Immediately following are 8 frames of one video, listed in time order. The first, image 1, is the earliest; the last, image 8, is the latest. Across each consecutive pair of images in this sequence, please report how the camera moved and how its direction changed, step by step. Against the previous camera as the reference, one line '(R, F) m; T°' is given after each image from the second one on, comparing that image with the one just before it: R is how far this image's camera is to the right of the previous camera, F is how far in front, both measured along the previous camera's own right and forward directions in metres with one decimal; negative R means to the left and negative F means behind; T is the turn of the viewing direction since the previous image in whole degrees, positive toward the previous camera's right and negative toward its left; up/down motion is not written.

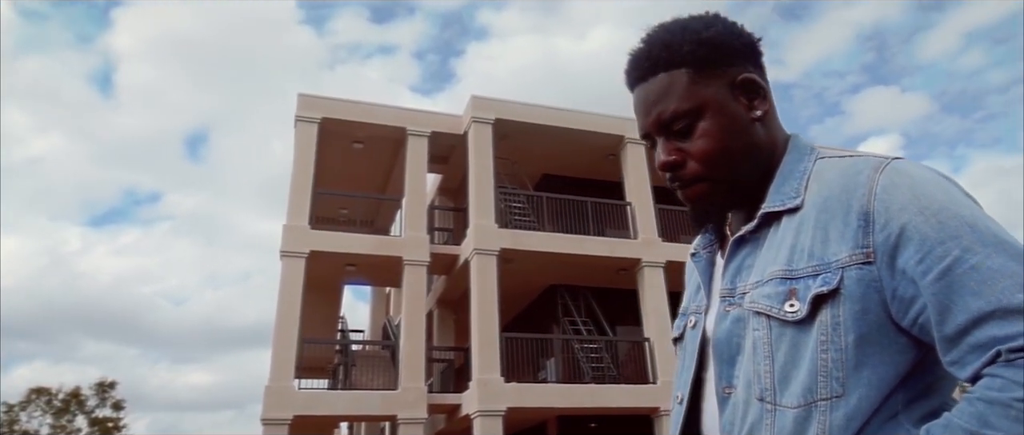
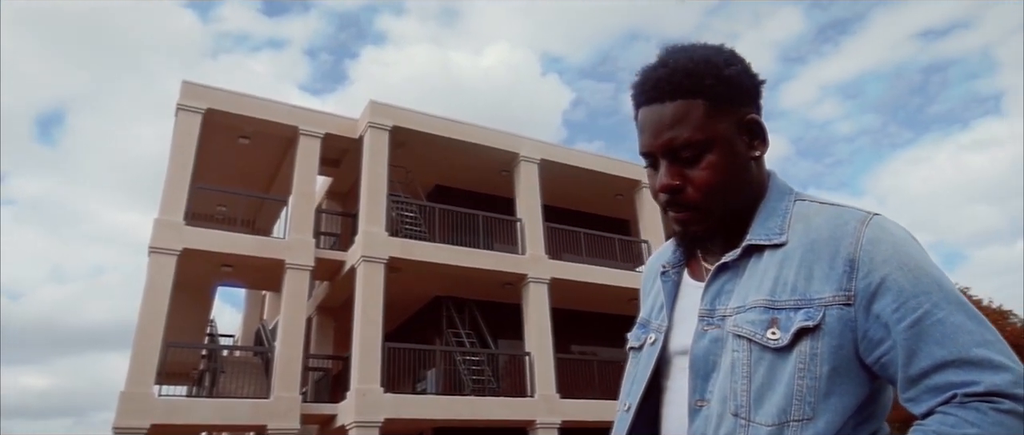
(+0.2, -0.2) m; -8°
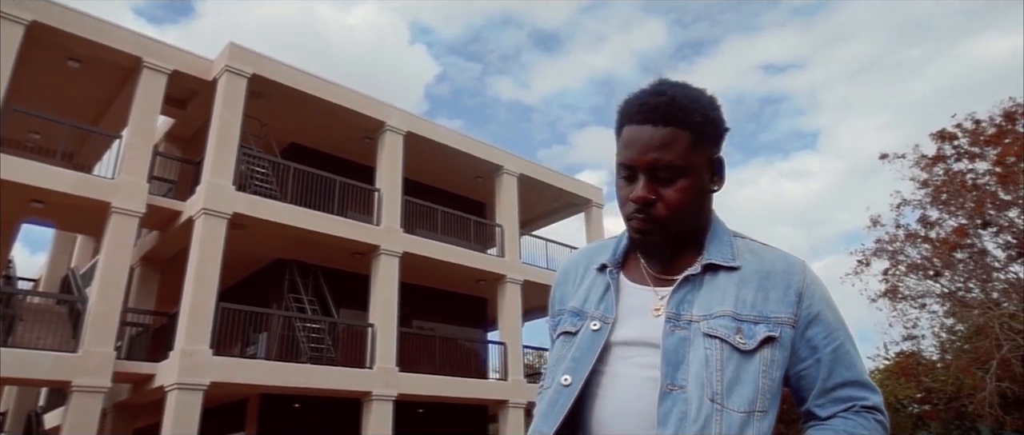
(-0.3, 0.0) m; +13°
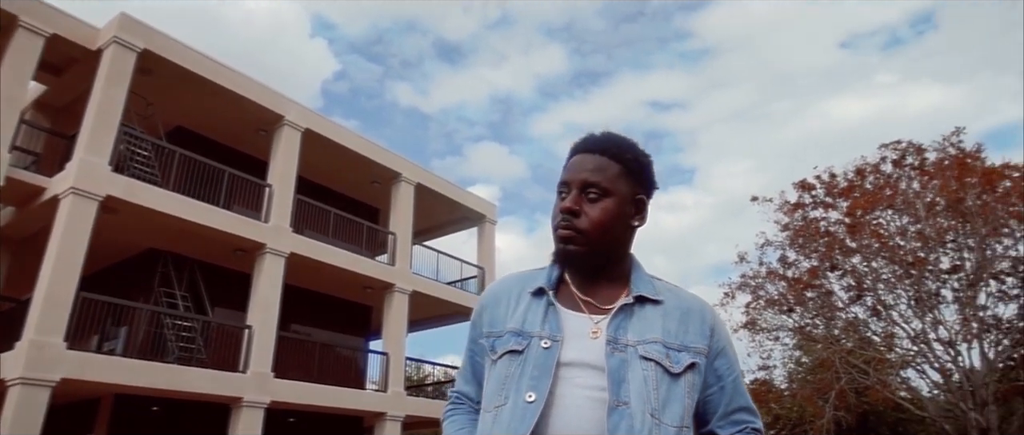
(+0.6, +0.4) m; -24°
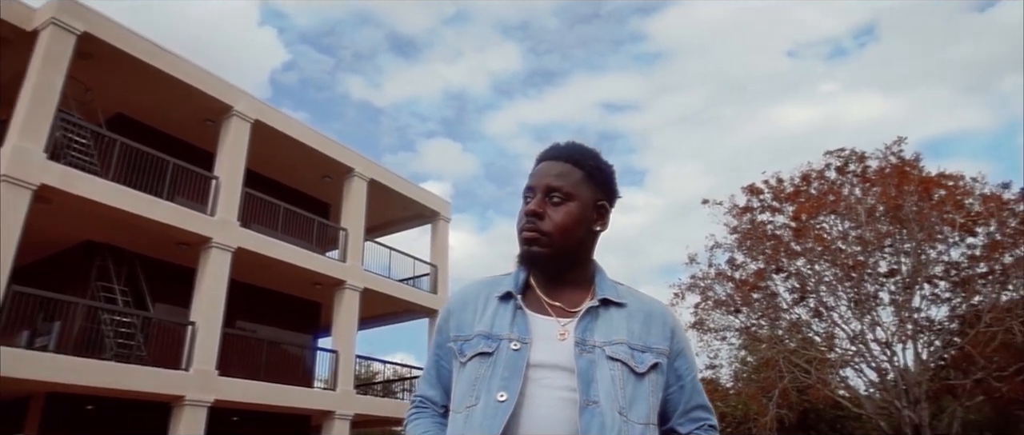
(-0.1, +0.1) m; +4°
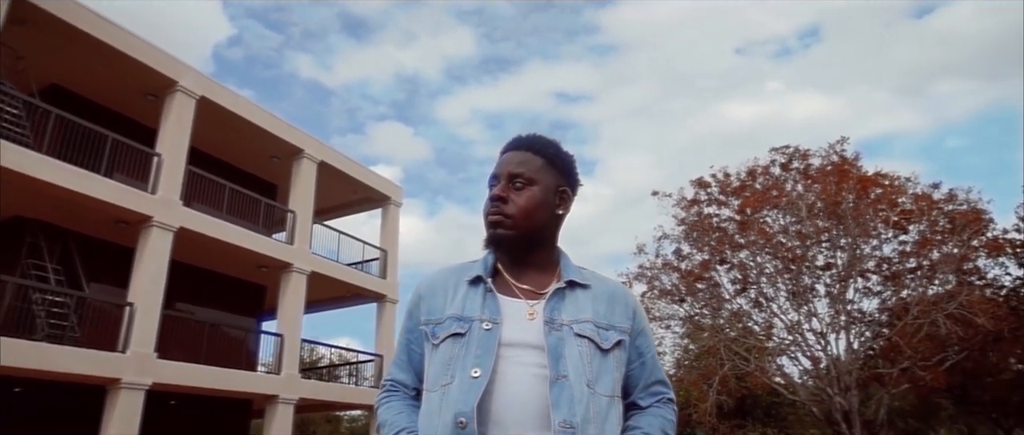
(-0.1, 0.0) m; +4°
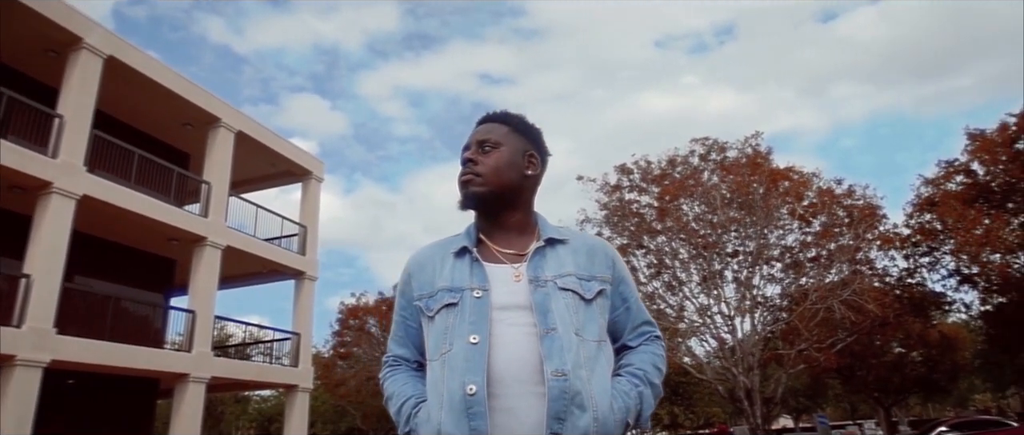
(-0.3, -0.1) m; +7°
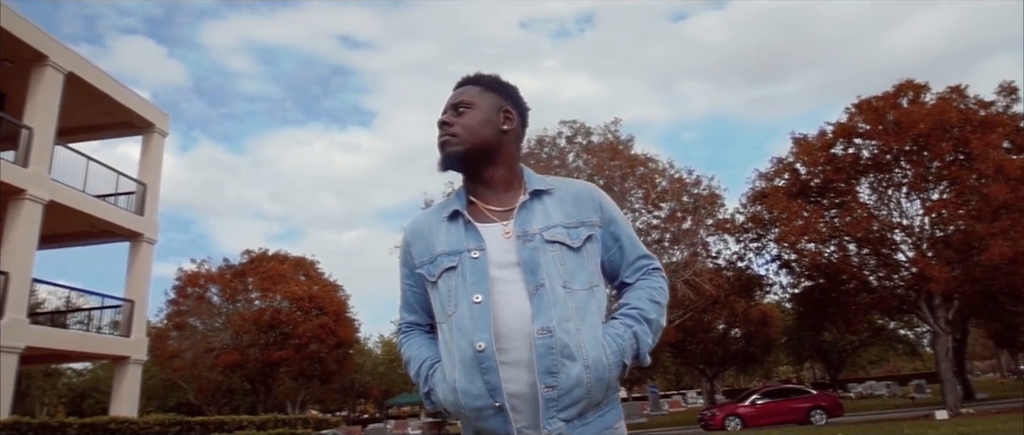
(-0.4, 0.0) m; +13°
